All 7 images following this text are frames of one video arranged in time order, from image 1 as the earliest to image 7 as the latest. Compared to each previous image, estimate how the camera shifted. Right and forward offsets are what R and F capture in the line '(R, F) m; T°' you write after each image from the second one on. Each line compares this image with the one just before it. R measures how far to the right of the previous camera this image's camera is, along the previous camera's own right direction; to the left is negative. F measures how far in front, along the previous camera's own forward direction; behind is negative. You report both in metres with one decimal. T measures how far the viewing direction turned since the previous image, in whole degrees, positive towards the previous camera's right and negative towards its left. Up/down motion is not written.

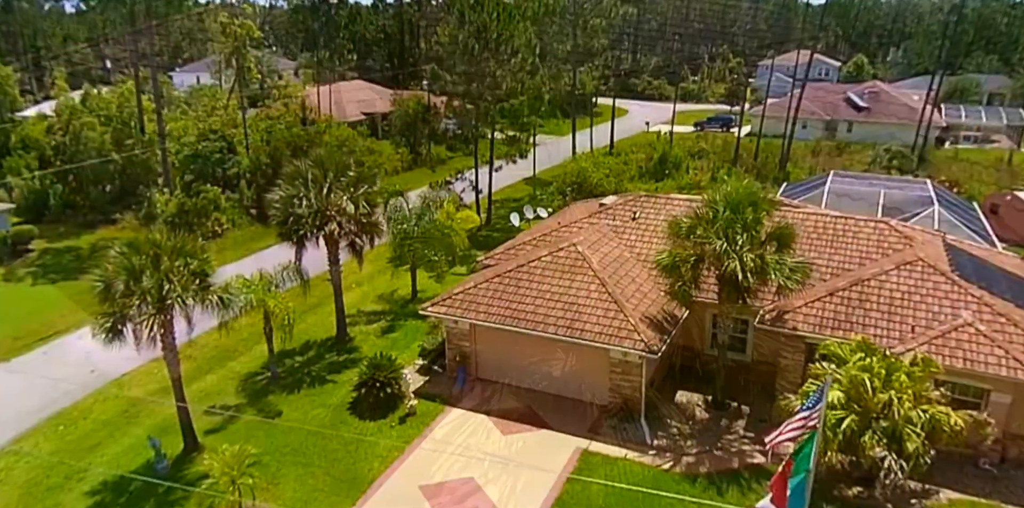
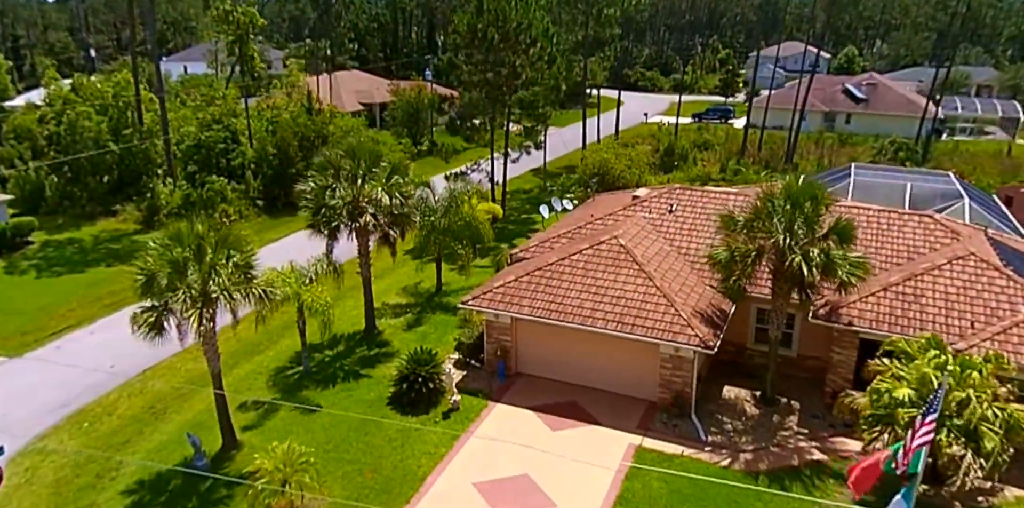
(-1.6, +0.6) m; +1°
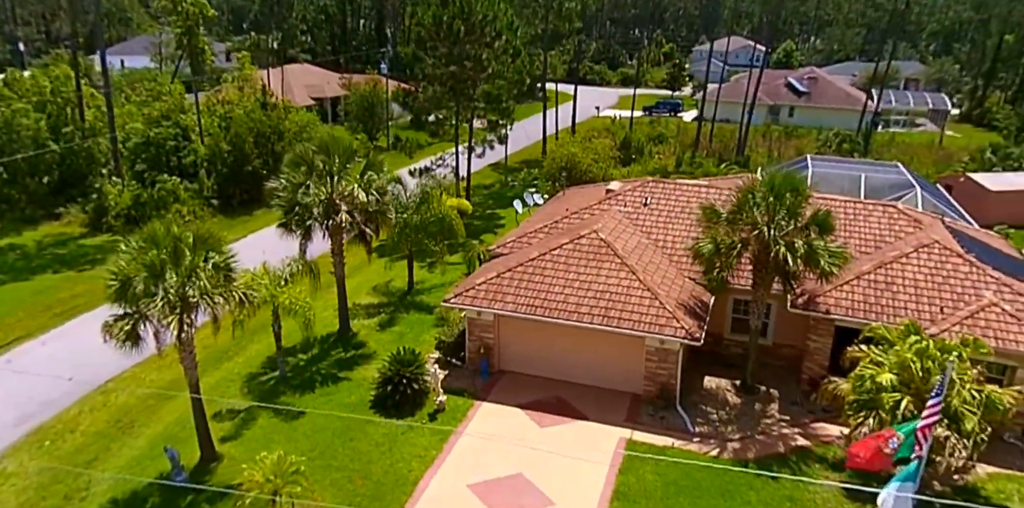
(-0.9, +0.1) m; +4°
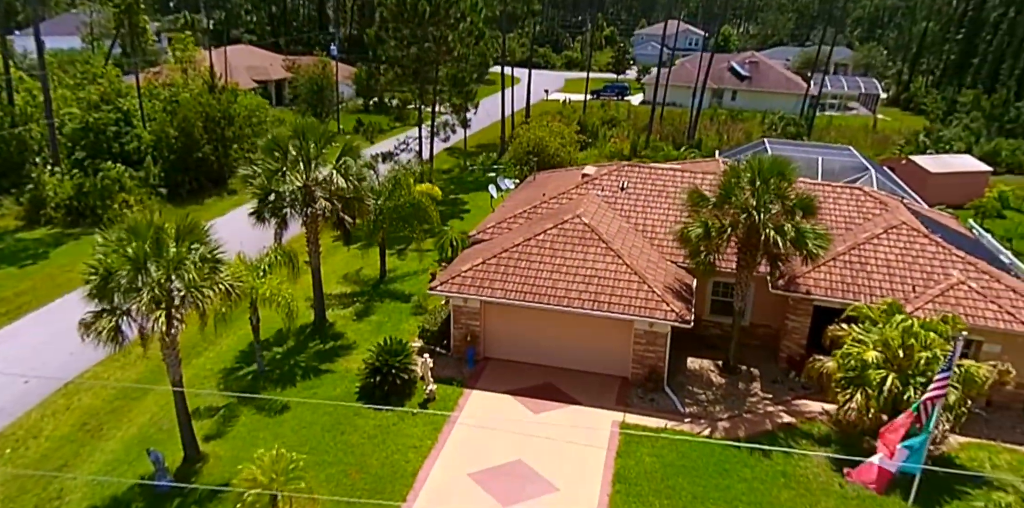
(-1.2, +0.2) m; +5°
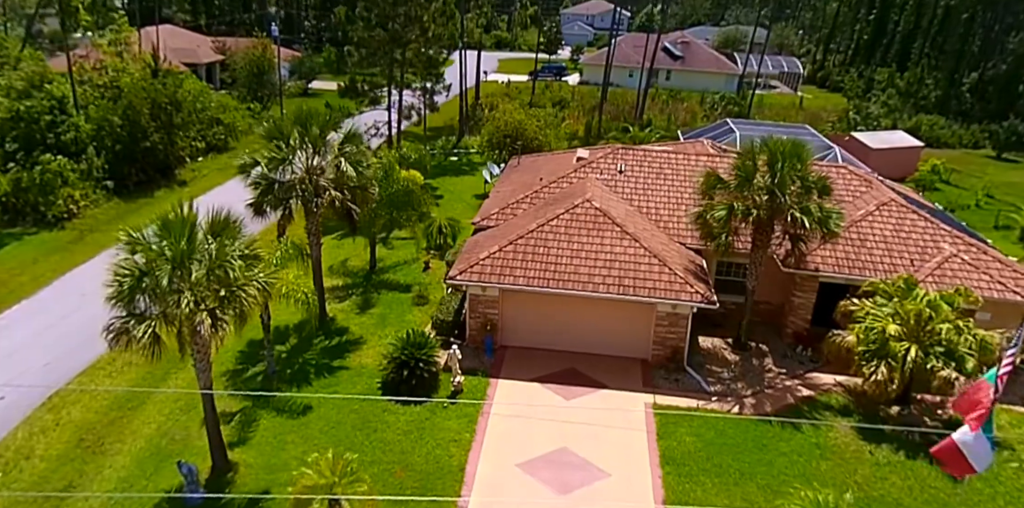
(-2.5, +0.3) m; +6°
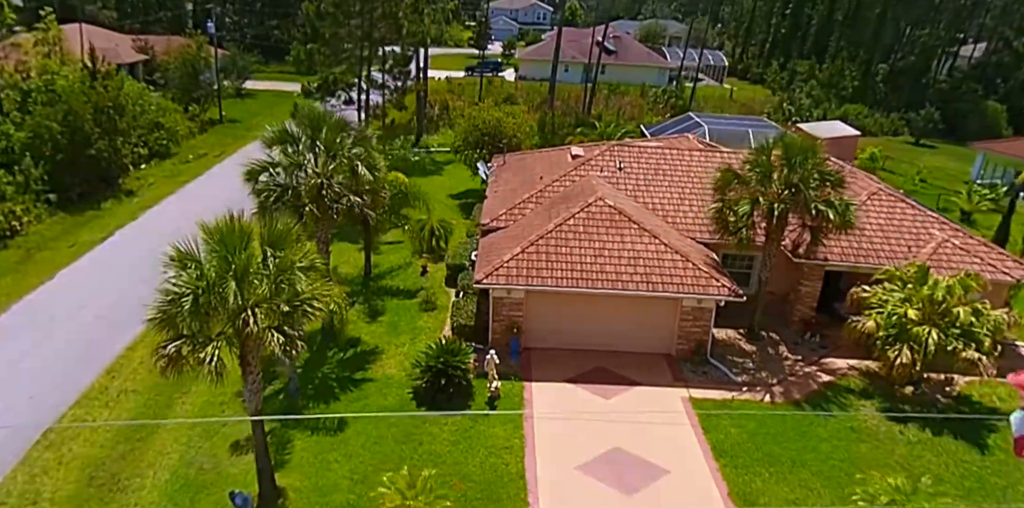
(-2.7, +0.3) m; +6°
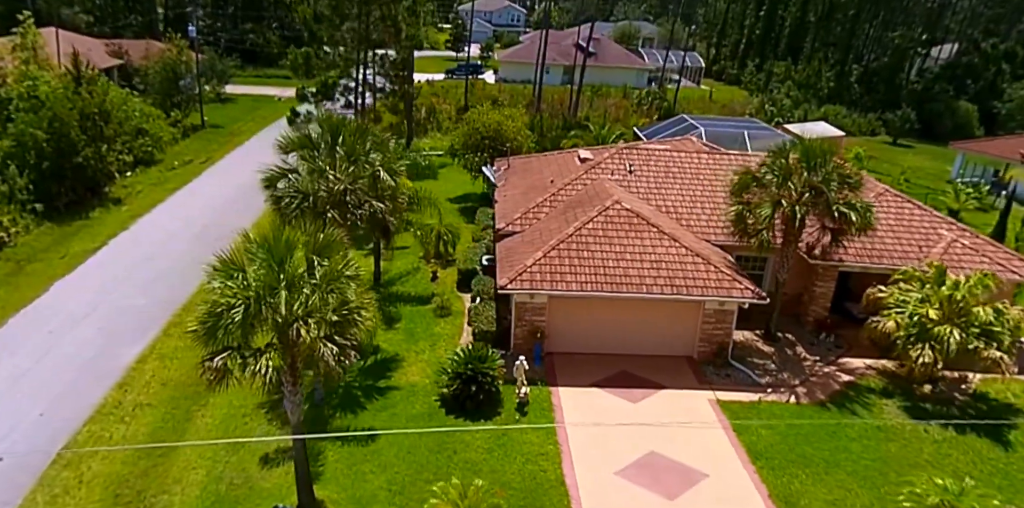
(-1.3, +0.1) m; +2°
